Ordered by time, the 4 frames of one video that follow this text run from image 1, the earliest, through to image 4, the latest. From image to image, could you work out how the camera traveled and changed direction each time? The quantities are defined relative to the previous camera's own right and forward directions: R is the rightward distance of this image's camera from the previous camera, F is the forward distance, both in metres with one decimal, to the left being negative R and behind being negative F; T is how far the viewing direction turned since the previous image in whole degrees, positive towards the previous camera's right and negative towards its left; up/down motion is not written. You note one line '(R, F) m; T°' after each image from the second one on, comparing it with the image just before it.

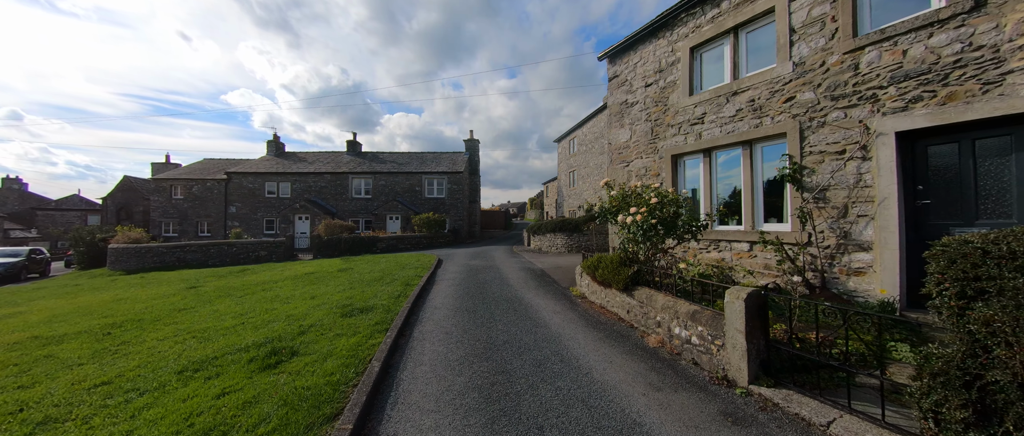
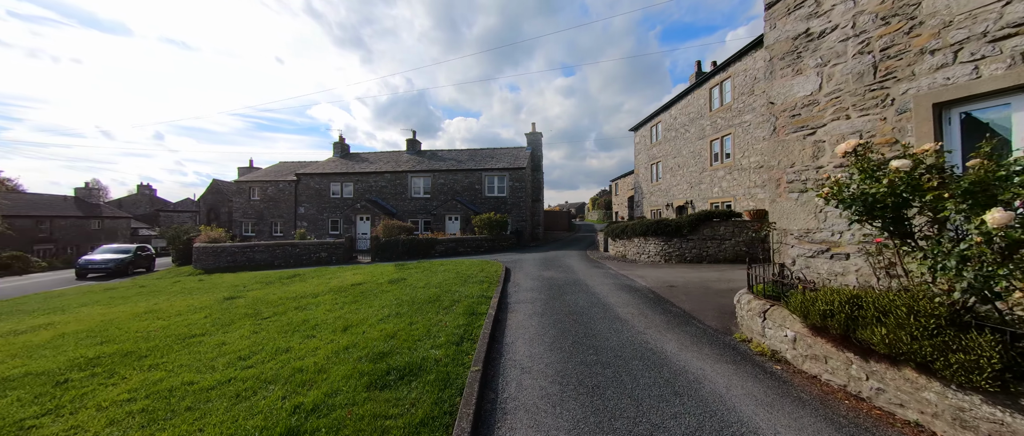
(-1.1, +2.8) m; -10°
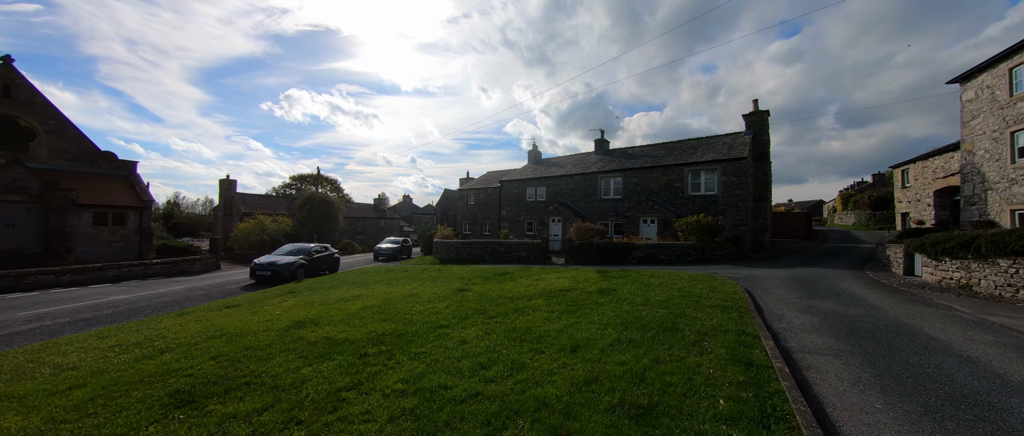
(-1.1, +0.8) m; -31°
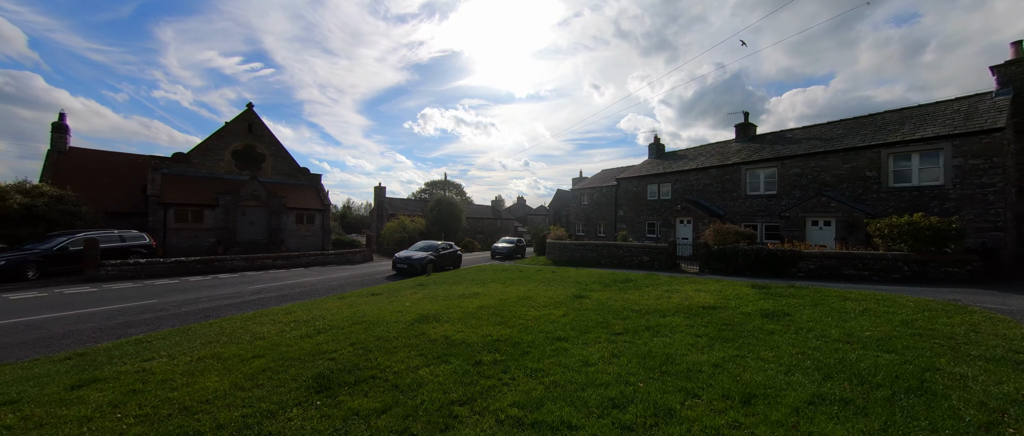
(-0.2, +0.6) m; -20°
